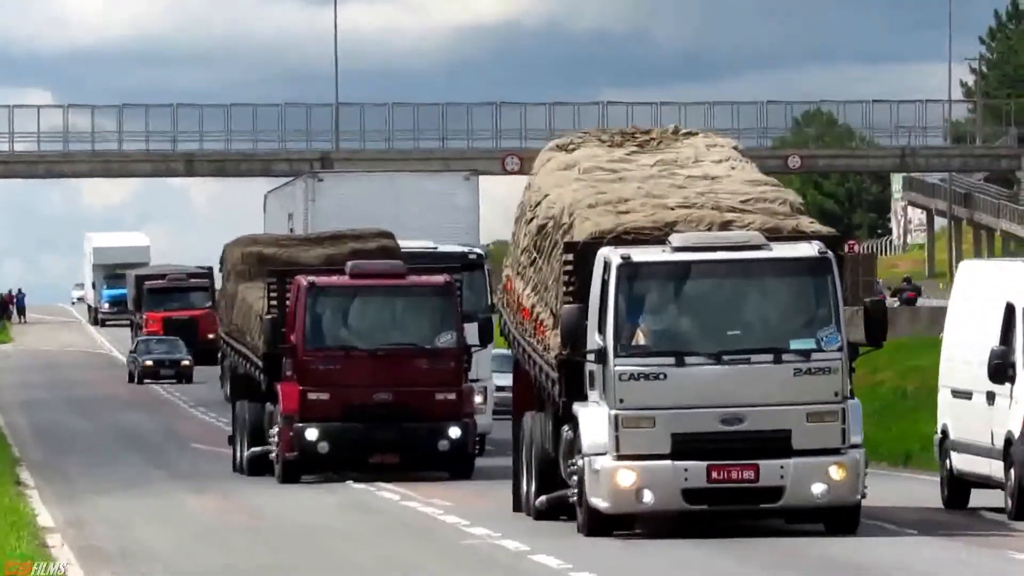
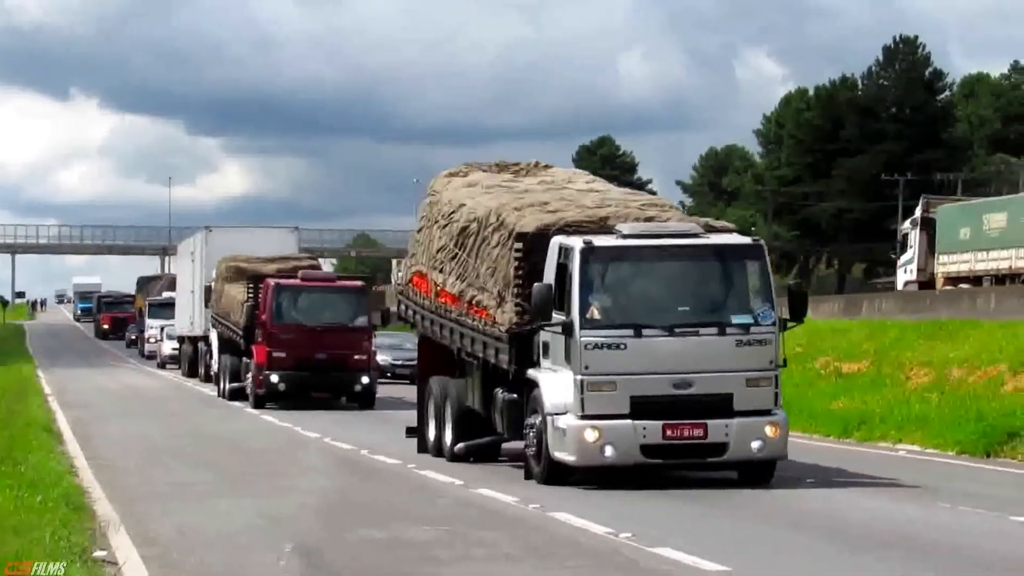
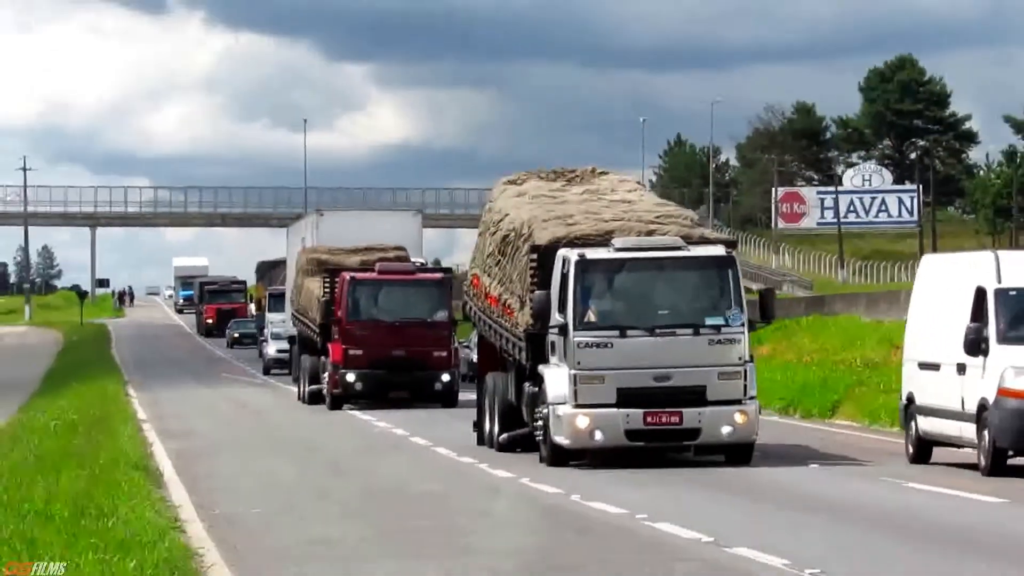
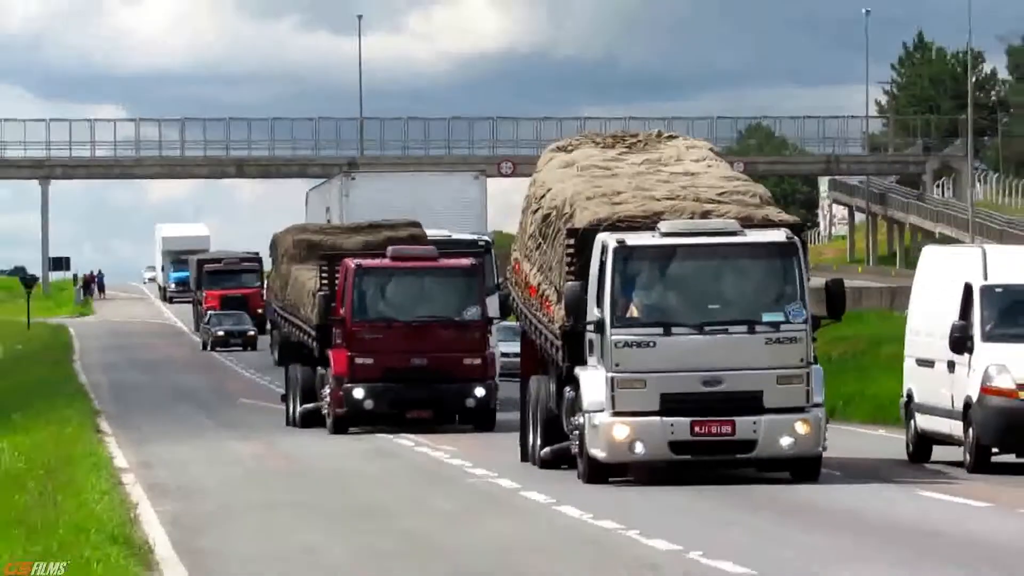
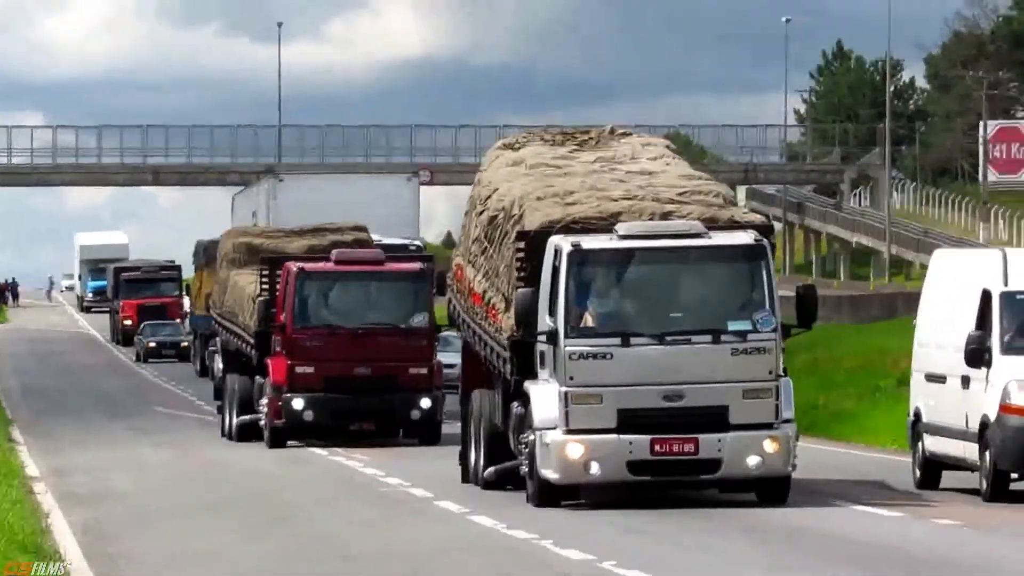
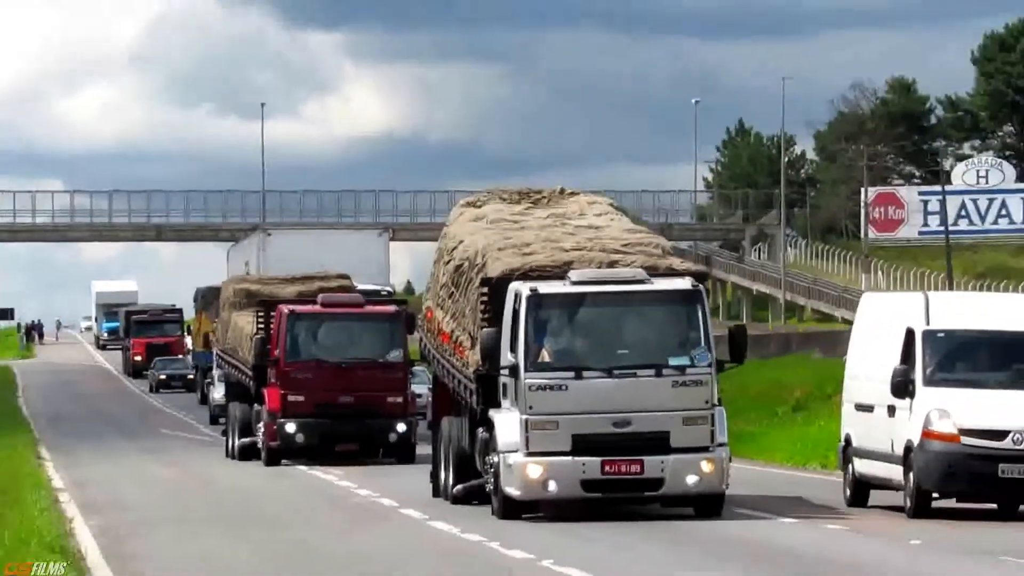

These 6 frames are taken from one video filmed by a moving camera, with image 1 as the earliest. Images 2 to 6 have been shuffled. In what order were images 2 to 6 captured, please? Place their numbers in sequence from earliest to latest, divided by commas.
4, 5, 6, 3, 2
